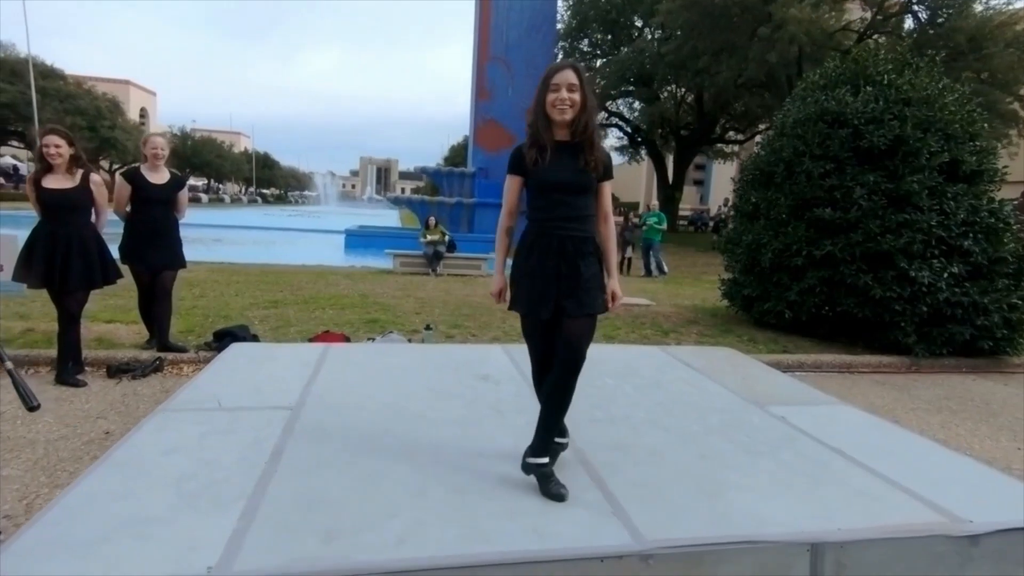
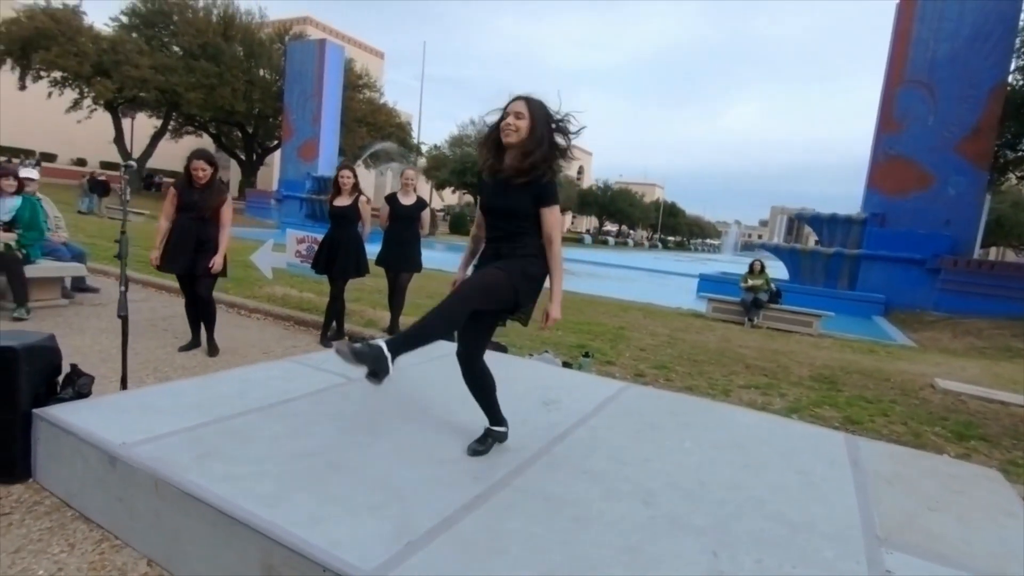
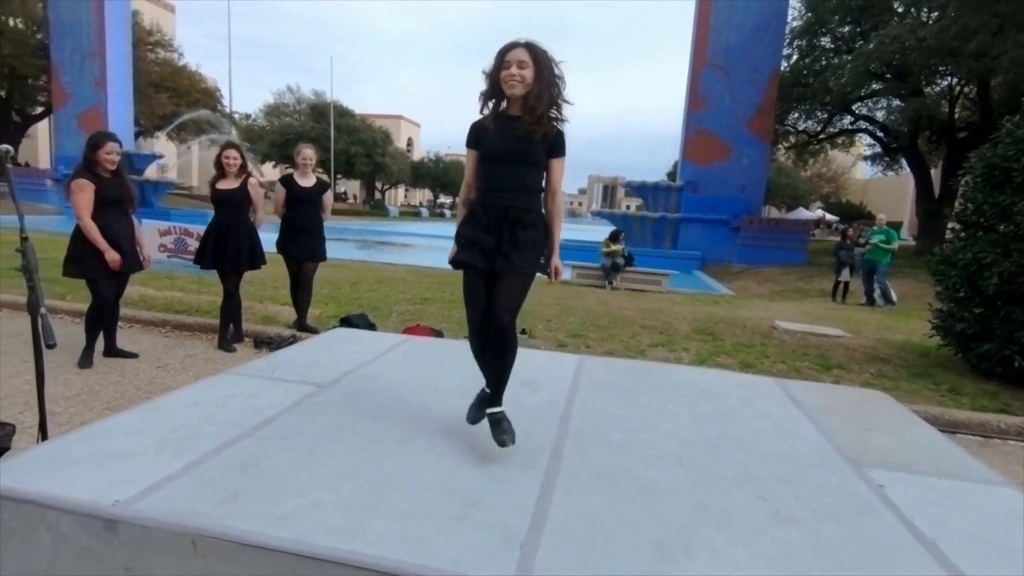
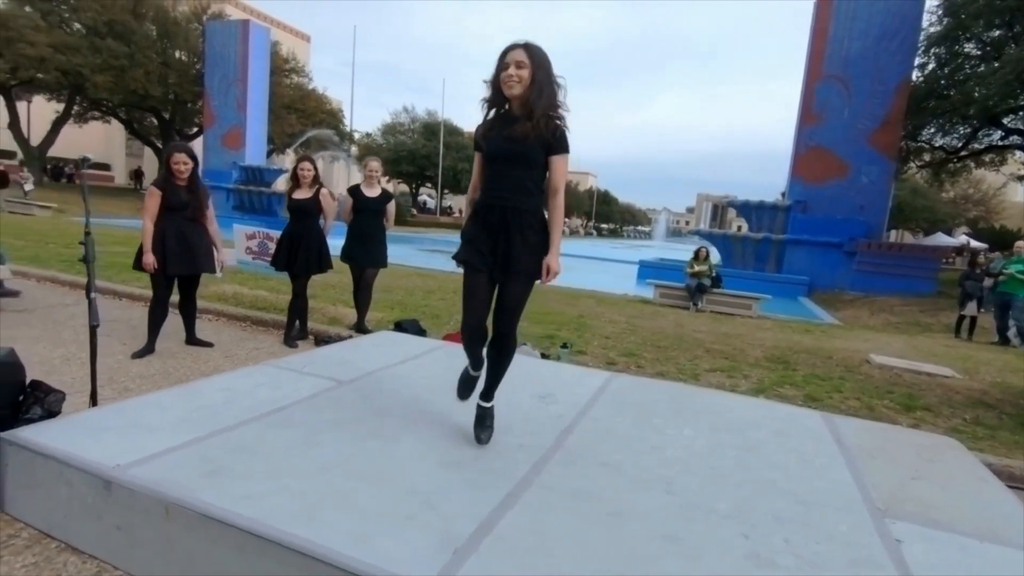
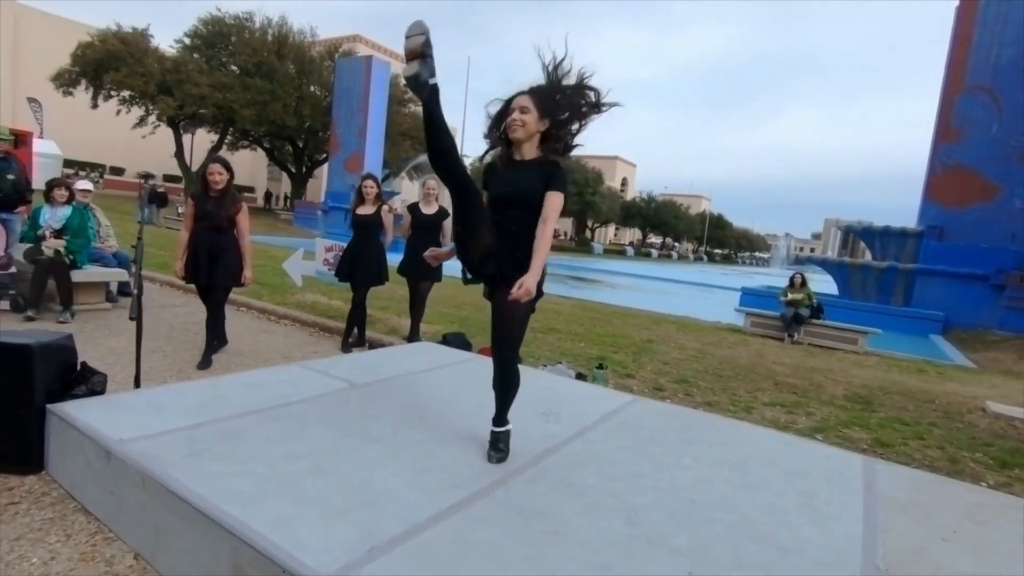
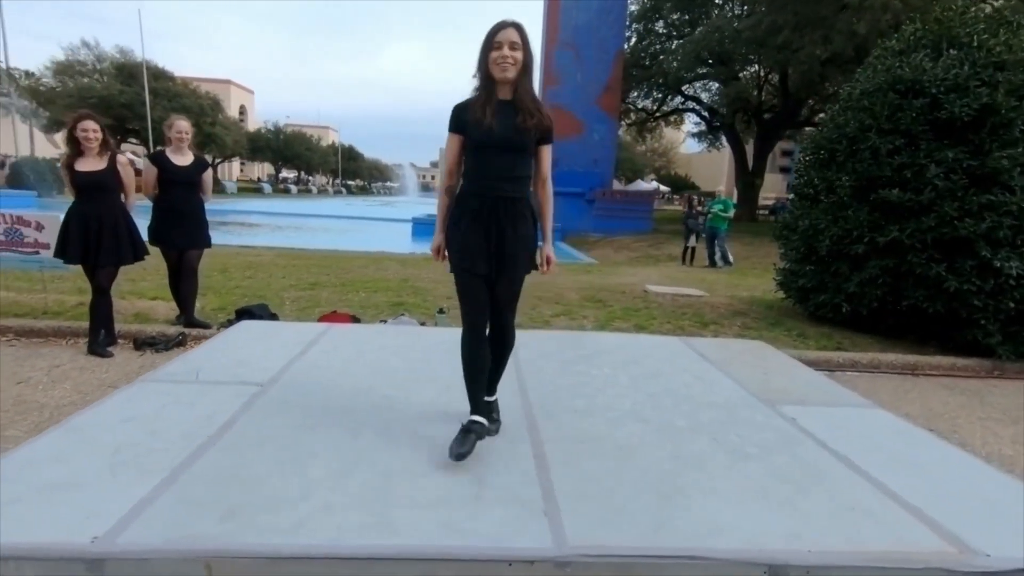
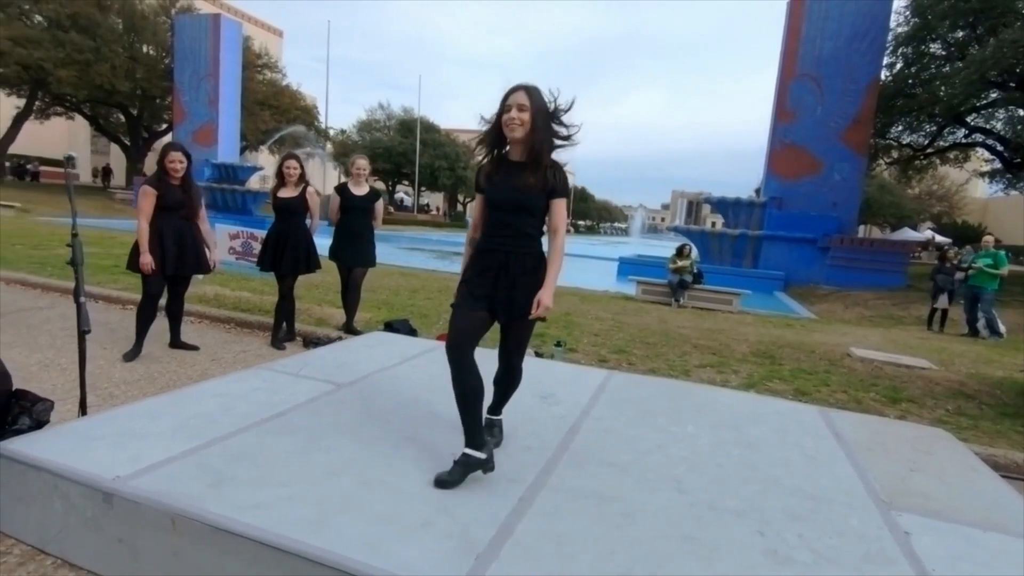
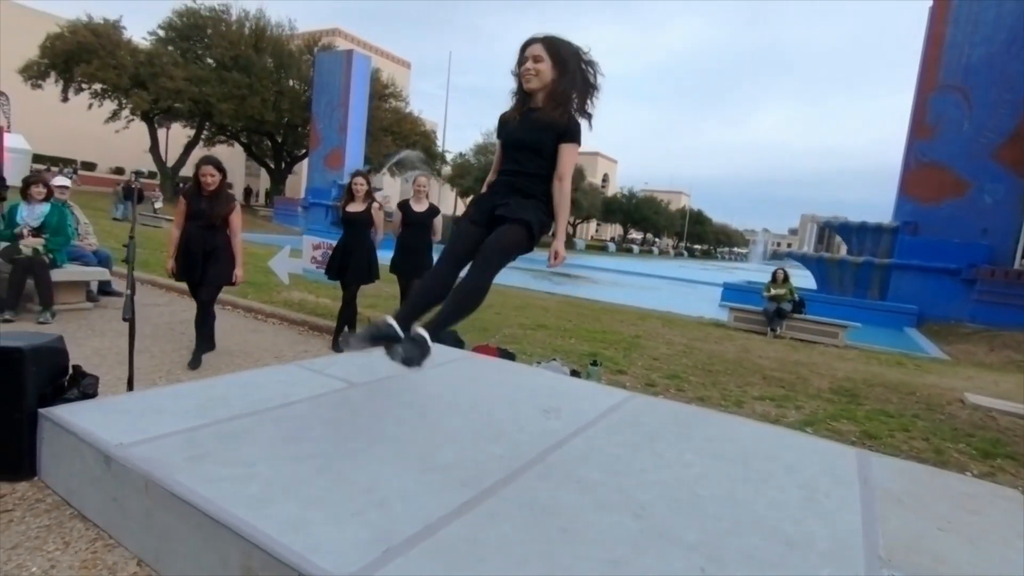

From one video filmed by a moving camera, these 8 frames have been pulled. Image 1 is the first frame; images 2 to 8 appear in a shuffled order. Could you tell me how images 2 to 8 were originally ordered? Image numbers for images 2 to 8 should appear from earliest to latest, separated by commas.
6, 3, 7, 4, 2, 8, 5
